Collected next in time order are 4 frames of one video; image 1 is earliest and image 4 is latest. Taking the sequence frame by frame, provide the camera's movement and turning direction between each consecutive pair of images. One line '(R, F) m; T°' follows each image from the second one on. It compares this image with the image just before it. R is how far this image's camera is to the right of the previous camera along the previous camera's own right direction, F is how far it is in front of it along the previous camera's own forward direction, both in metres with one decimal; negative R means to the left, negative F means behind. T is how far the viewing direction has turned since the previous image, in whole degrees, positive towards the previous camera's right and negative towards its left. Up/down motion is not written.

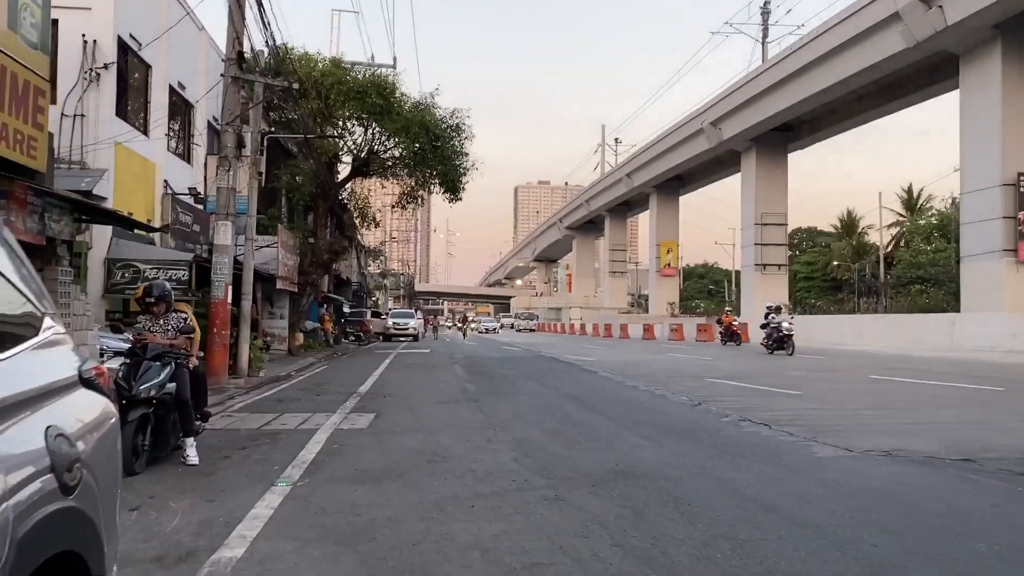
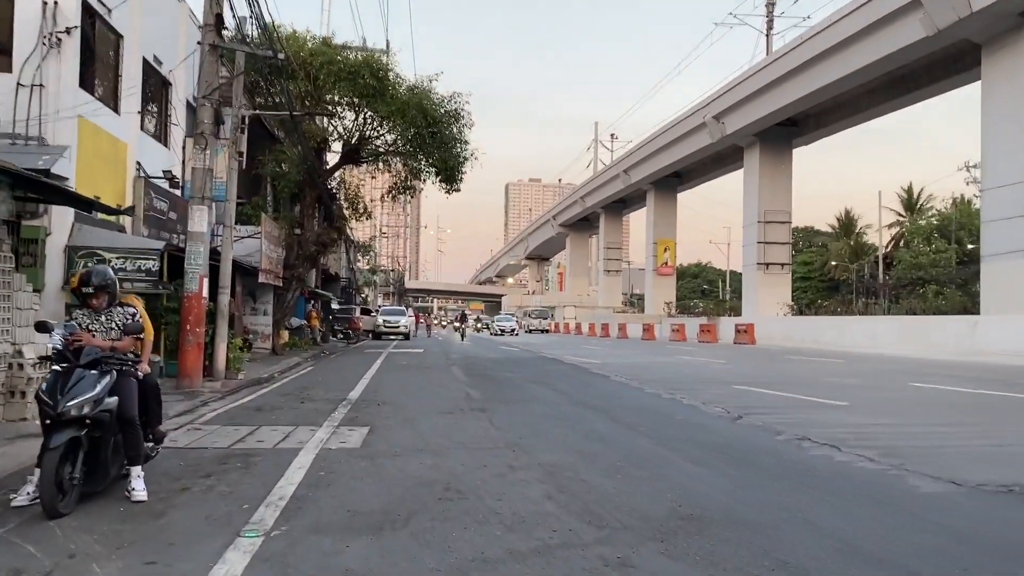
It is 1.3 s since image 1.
(-0.4, +1.7) m; +1°
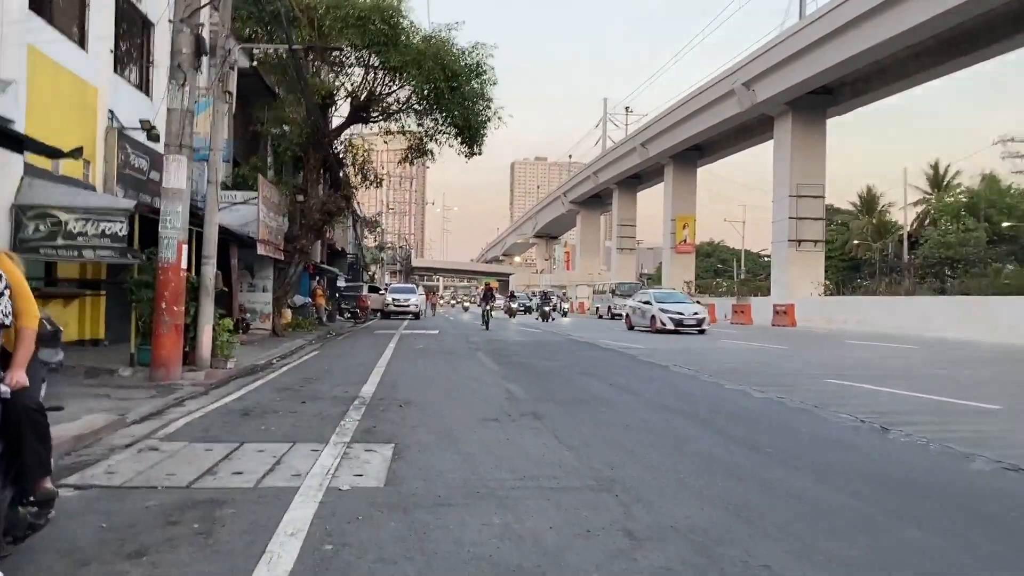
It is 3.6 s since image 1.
(-0.7, +2.9) m; 0°
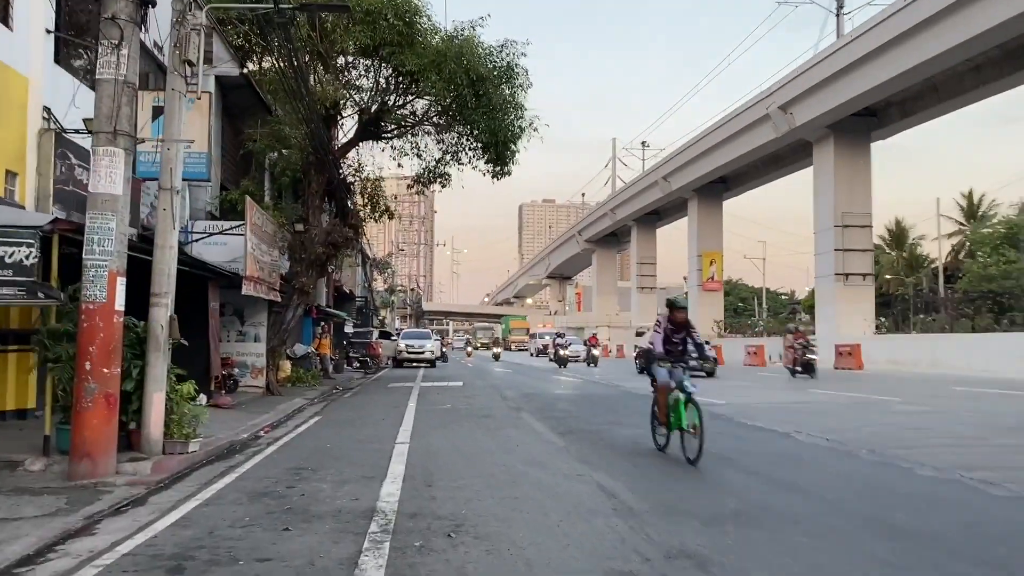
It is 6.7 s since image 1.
(-0.8, +4.0) m; -1°
